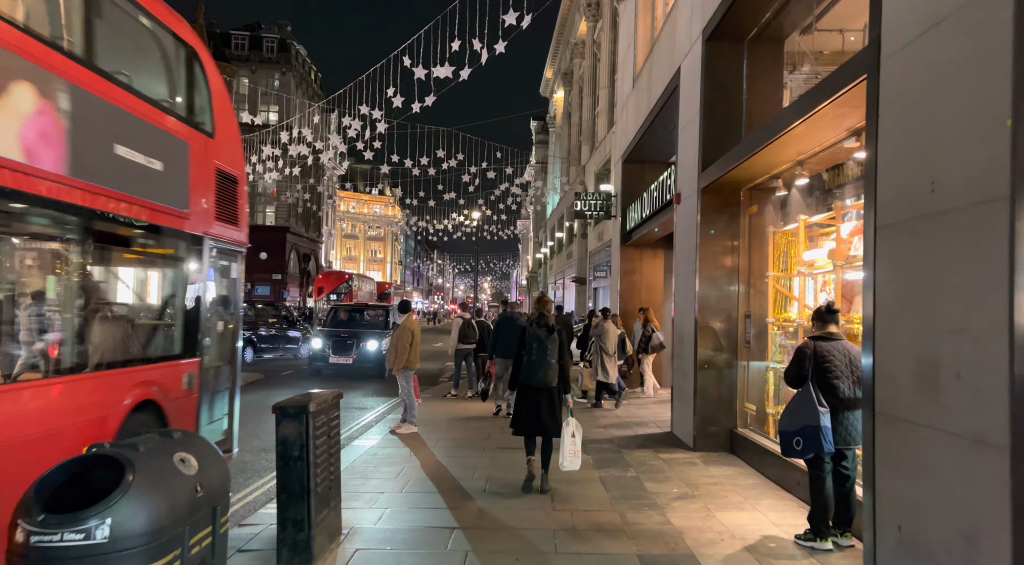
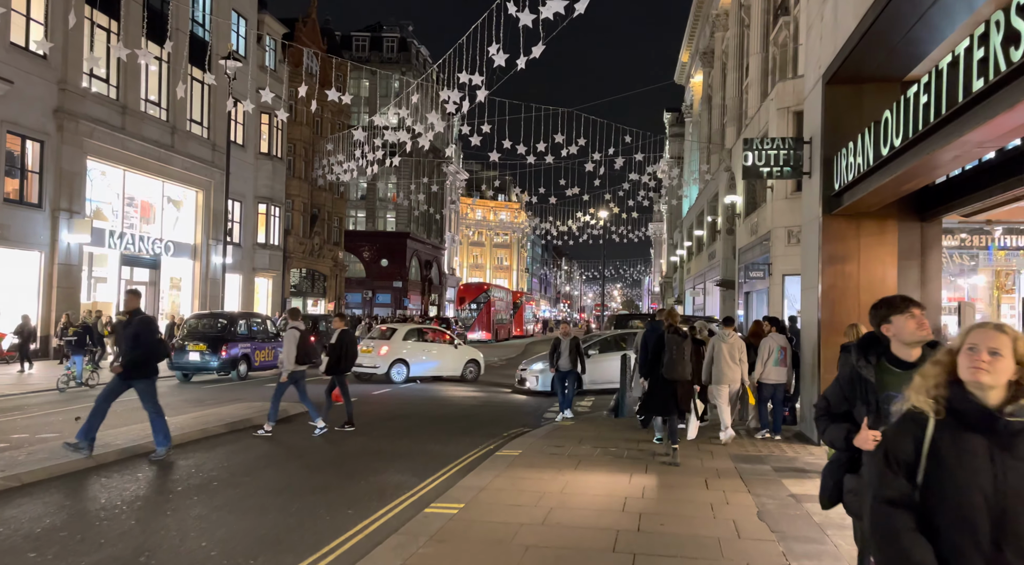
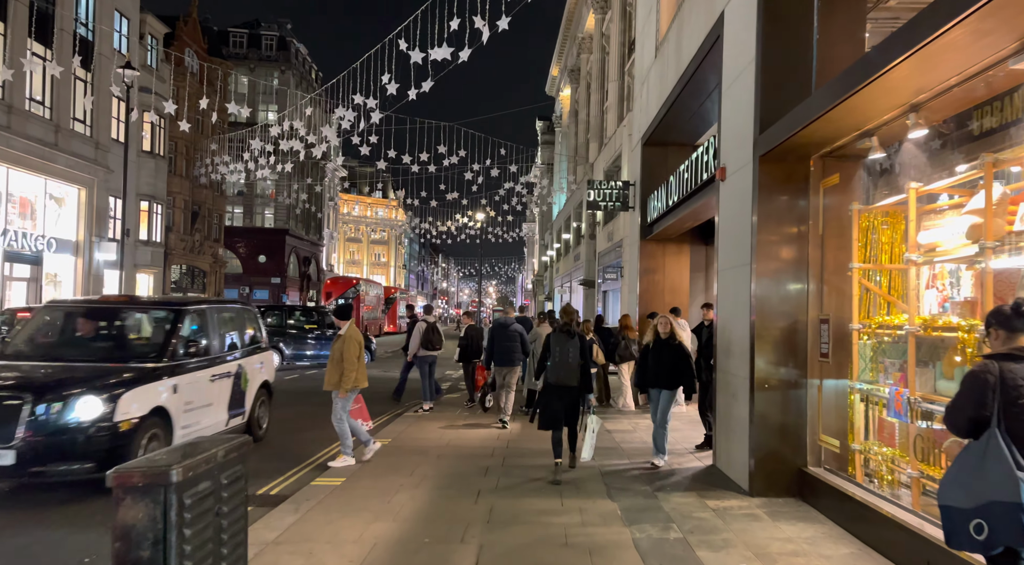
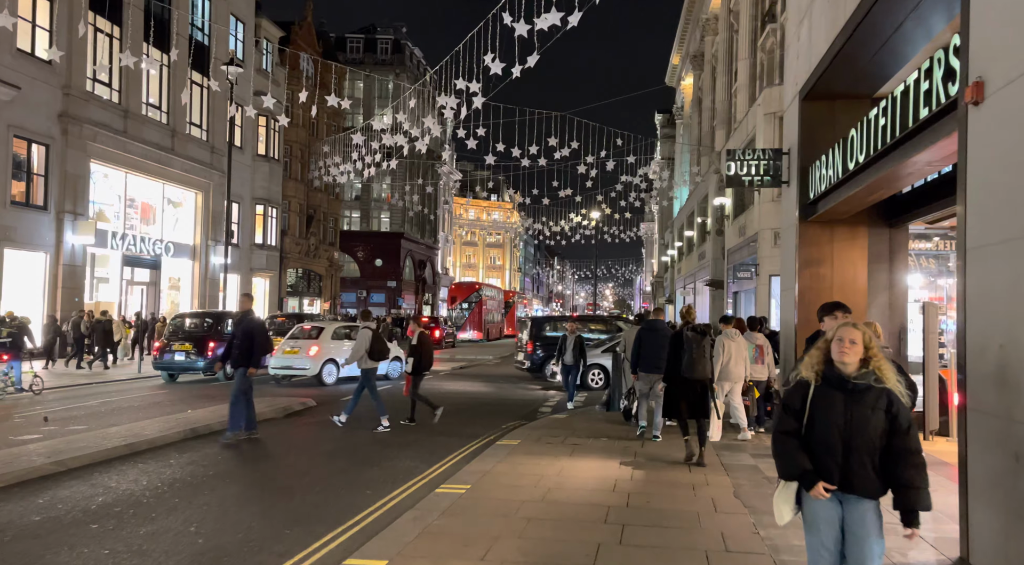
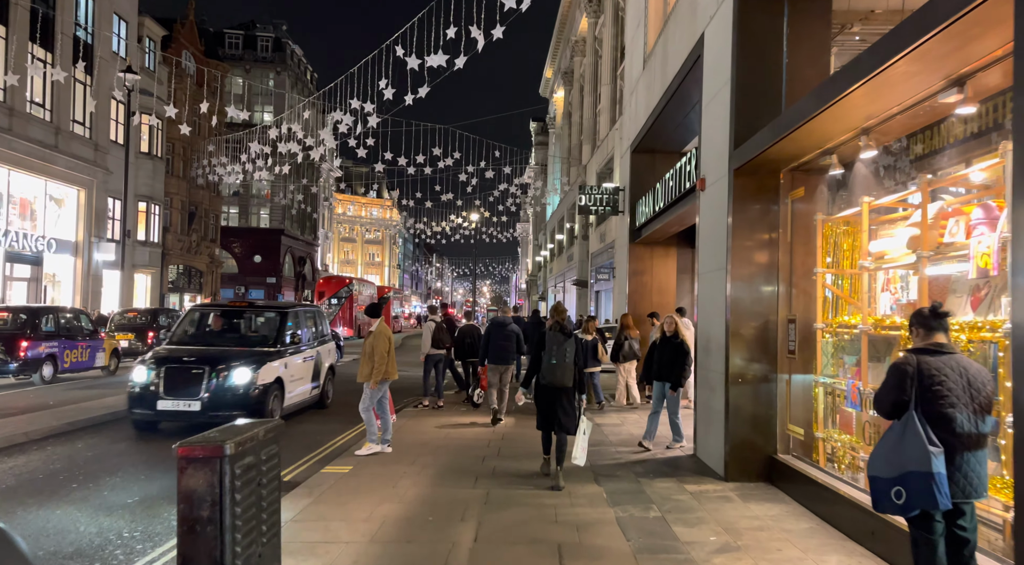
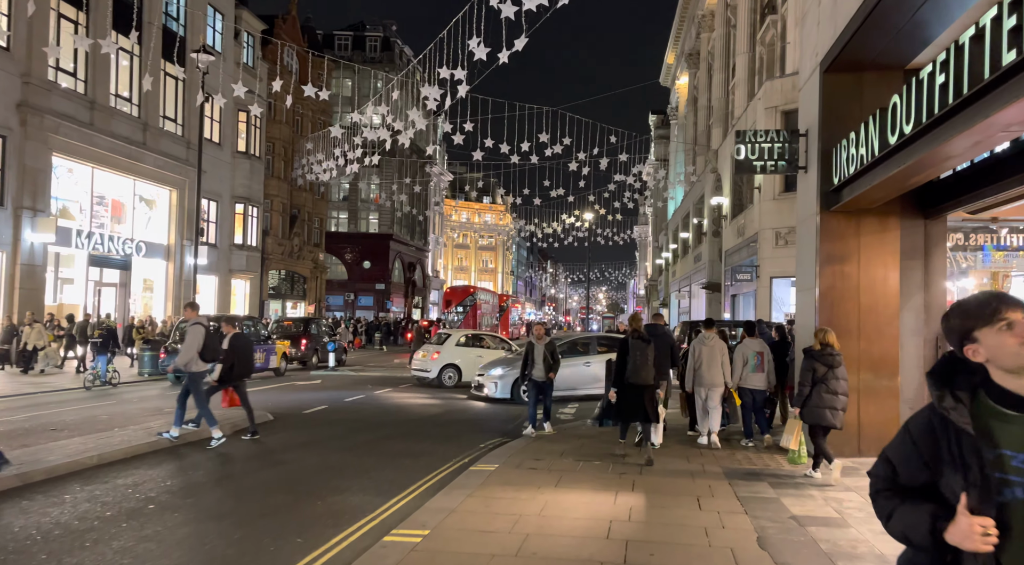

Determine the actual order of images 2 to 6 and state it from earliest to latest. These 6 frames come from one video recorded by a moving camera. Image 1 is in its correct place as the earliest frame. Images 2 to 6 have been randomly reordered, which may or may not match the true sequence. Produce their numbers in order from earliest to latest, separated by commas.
5, 3, 4, 2, 6
